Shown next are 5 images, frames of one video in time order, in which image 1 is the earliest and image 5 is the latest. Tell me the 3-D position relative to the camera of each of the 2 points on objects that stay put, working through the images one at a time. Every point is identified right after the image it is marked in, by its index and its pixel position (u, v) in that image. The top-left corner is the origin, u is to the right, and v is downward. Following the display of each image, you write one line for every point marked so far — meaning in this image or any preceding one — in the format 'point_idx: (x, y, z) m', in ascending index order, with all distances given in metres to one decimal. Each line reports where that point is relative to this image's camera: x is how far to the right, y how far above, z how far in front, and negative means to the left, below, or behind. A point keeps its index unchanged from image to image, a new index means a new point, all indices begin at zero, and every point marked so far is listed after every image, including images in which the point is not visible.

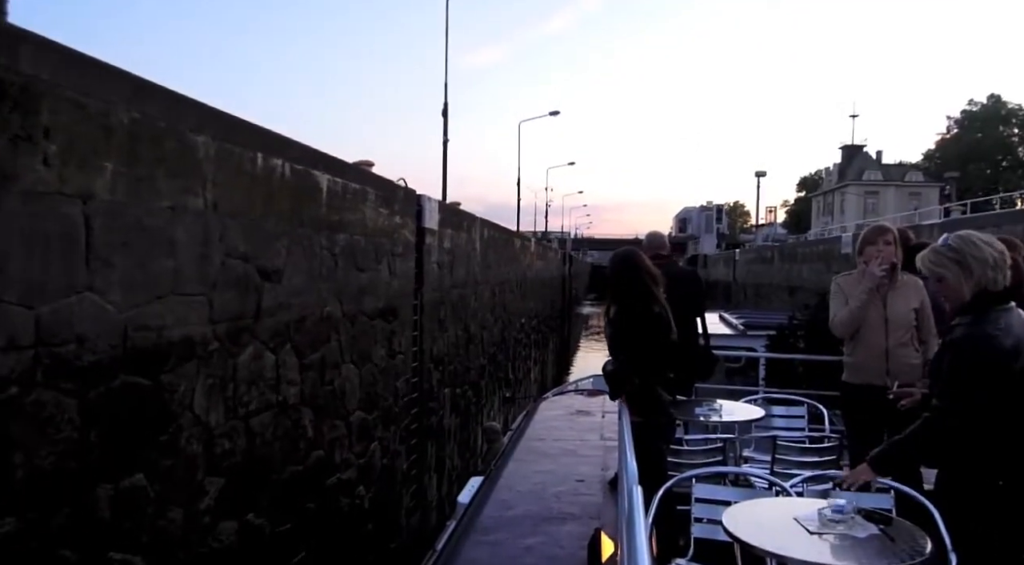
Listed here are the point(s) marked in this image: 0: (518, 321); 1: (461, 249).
0: (+0.1, -1.0, +16.1) m
1: (-0.5, +0.4, +7.4) m
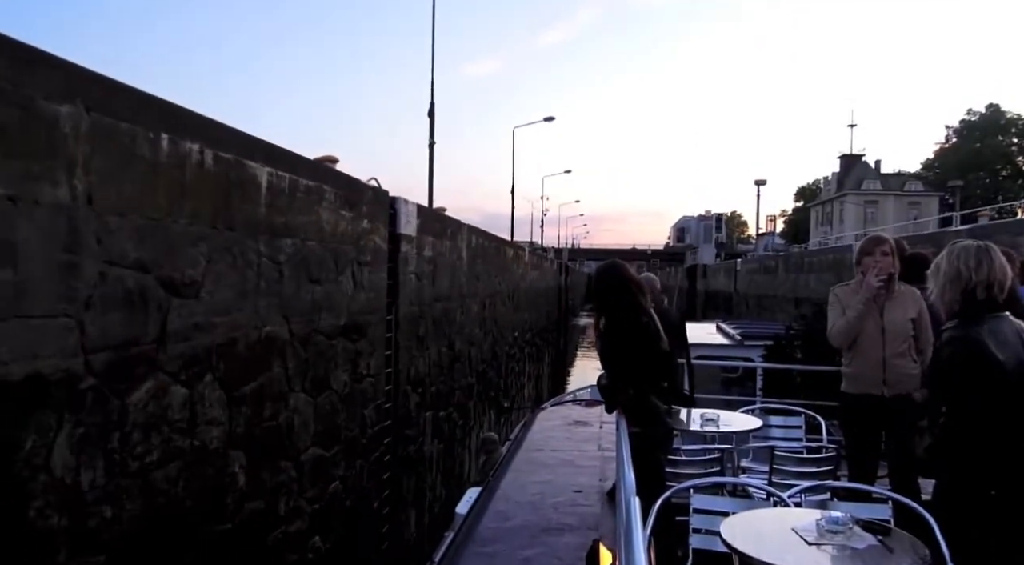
0: (0.0, -1.2, +15.4) m
1: (-0.7, +0.3, +6.8) m
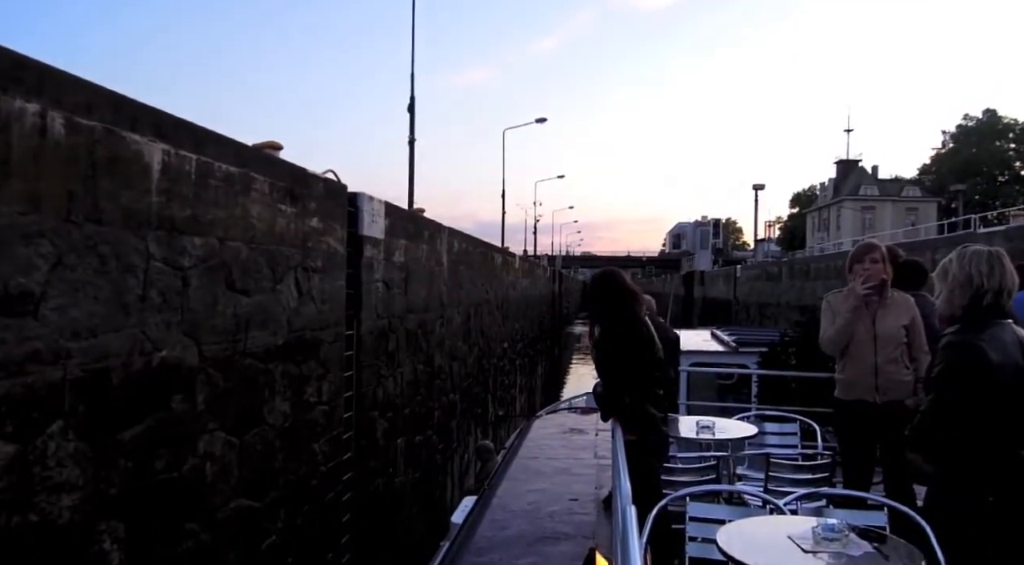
0: (-0.2, -1.4, +14.7) m
1: (-0.8, +0.2, +6.0) m
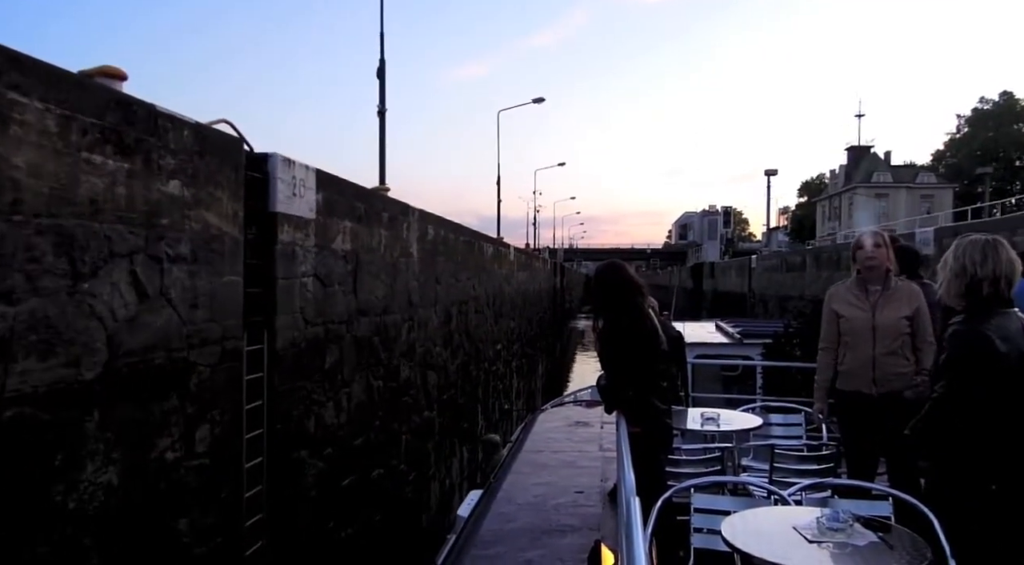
0: (-0.6, -1.1, +15.2) m
1: (-1.3, +0.3, +6.5) m
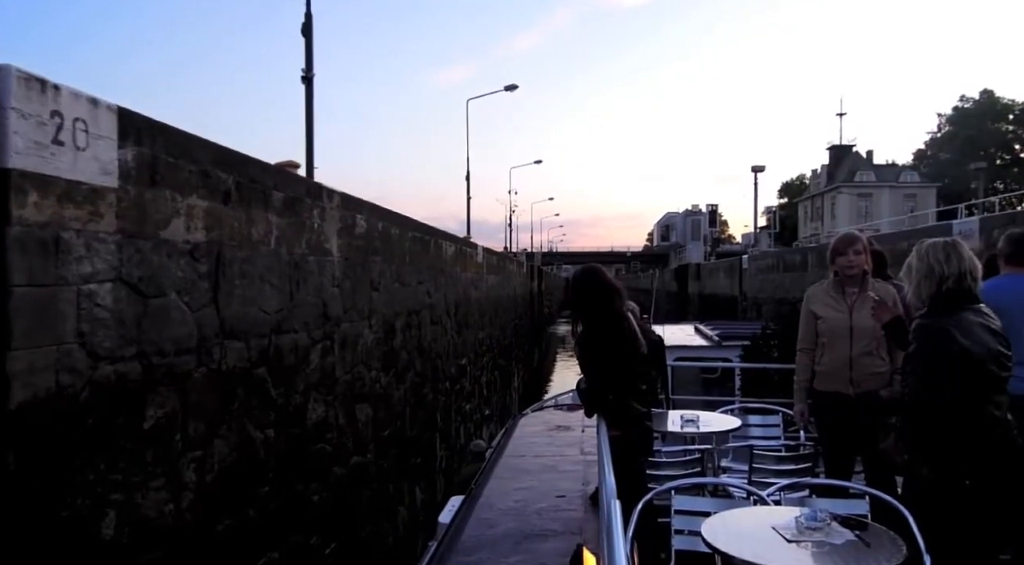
0: (-1.5, -1.1, +14.3) m
1: (-1.9, +0.4, +5.6) m
